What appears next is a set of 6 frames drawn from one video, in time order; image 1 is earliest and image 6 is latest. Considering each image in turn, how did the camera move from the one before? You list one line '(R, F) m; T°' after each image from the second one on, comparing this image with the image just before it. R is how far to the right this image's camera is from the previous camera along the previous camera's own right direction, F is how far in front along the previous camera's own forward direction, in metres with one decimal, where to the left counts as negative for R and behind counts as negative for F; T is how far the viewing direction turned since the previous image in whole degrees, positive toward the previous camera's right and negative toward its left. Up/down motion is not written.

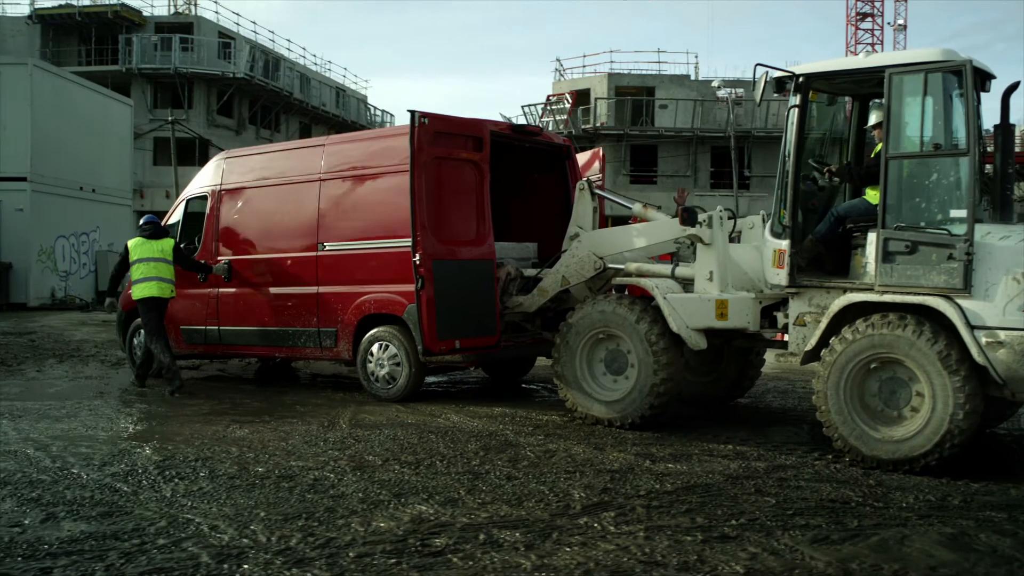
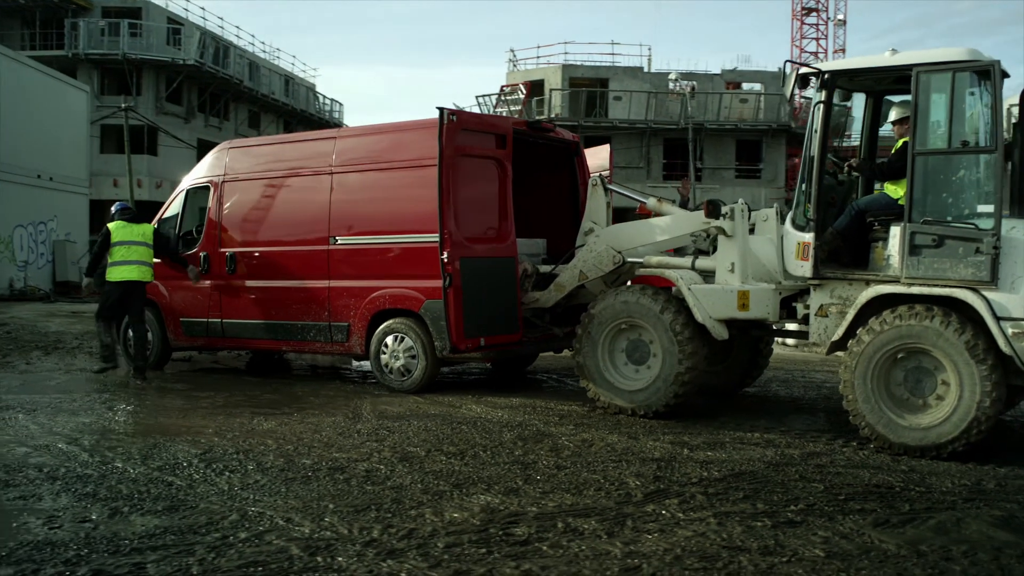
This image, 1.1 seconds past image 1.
(-0.6, 0.0) m; +3°
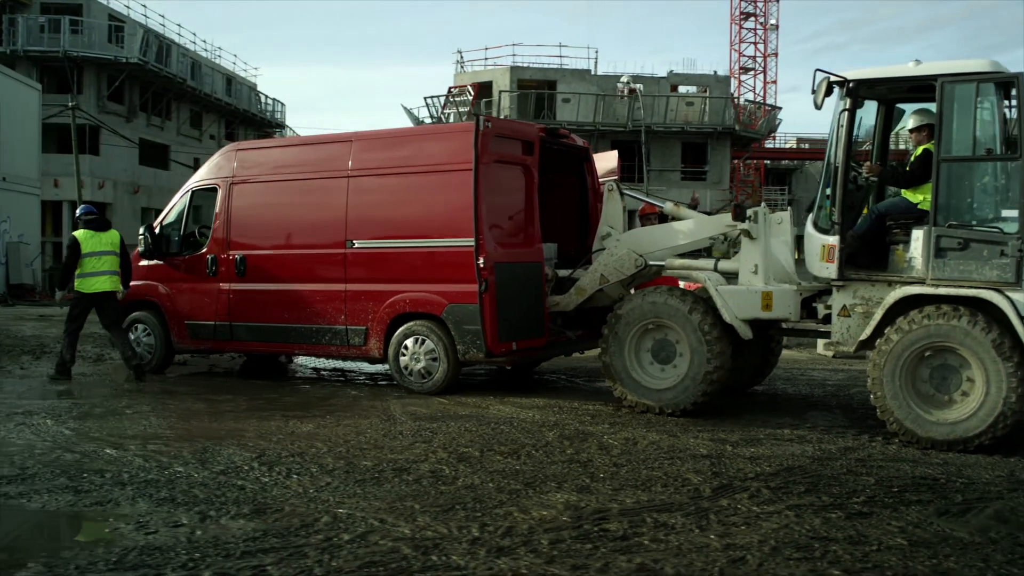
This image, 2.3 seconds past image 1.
(-0.7, -0.1) m; +4°
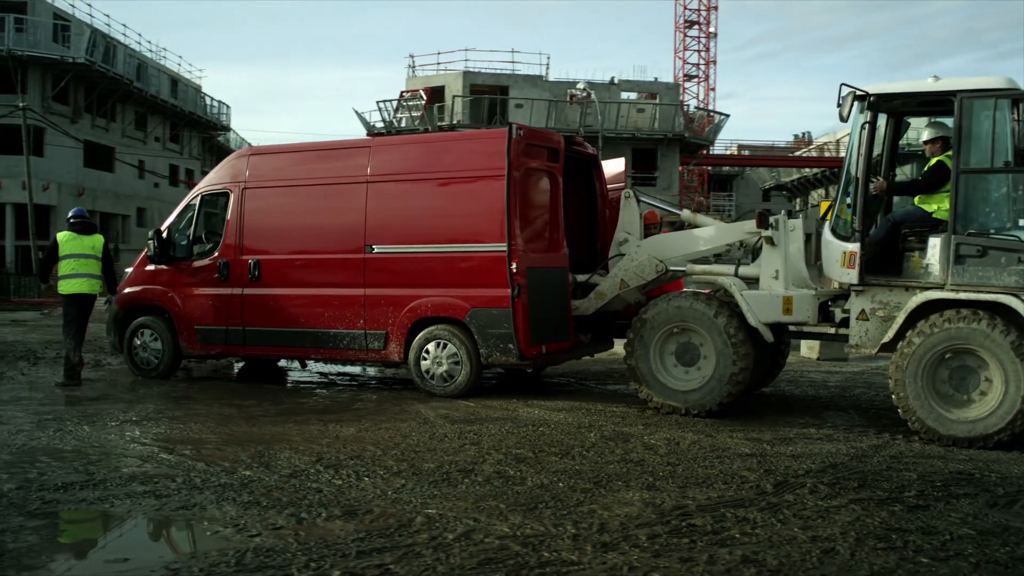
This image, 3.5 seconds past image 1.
(-0.7, -0.2) m; +4°
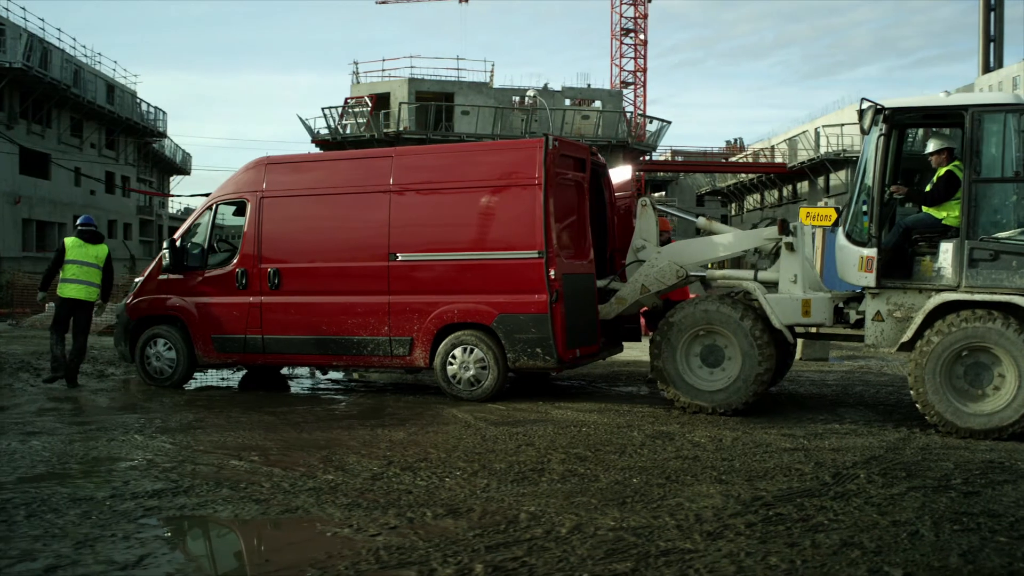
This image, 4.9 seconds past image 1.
(-0.8, -0.2) m; +4°
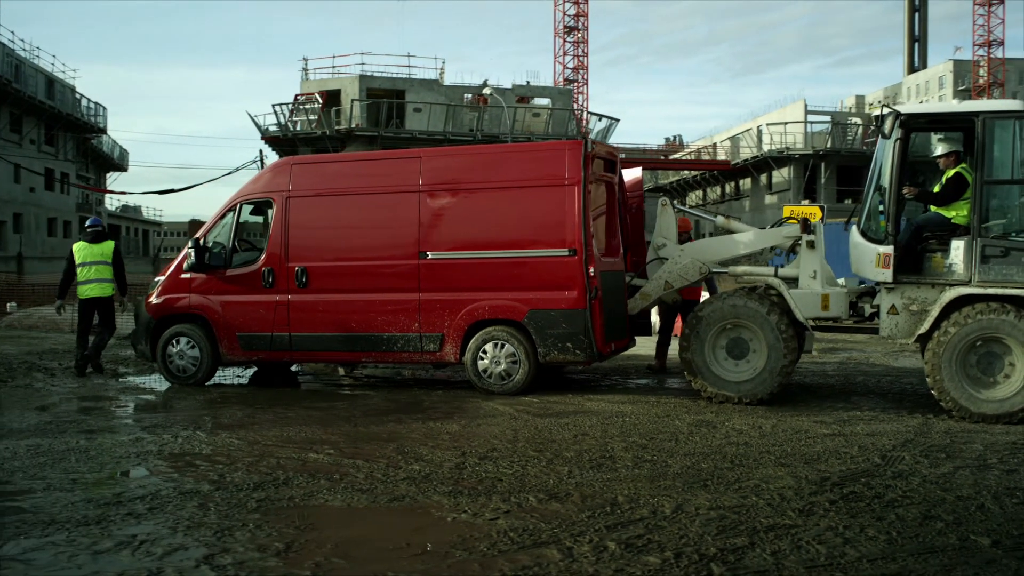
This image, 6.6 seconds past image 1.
(-0.9, -0.3) m; +4°
